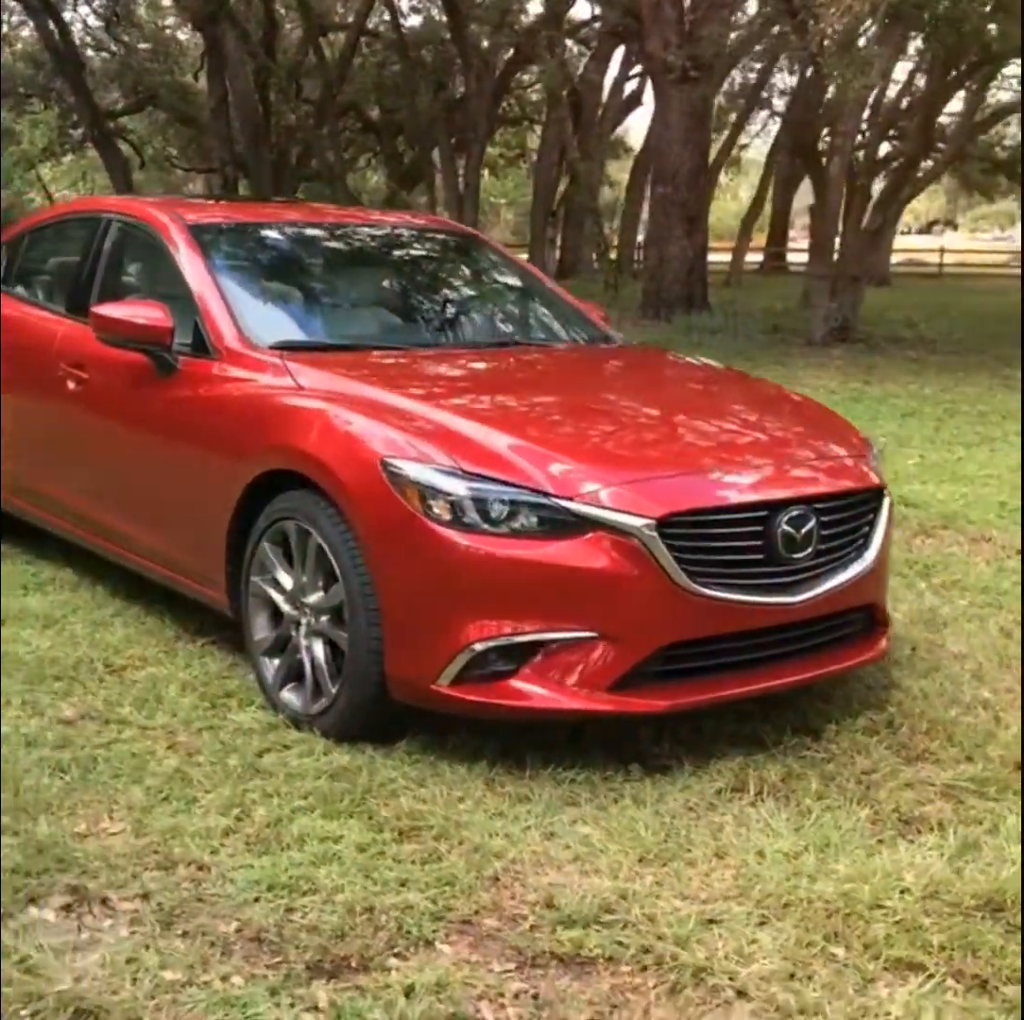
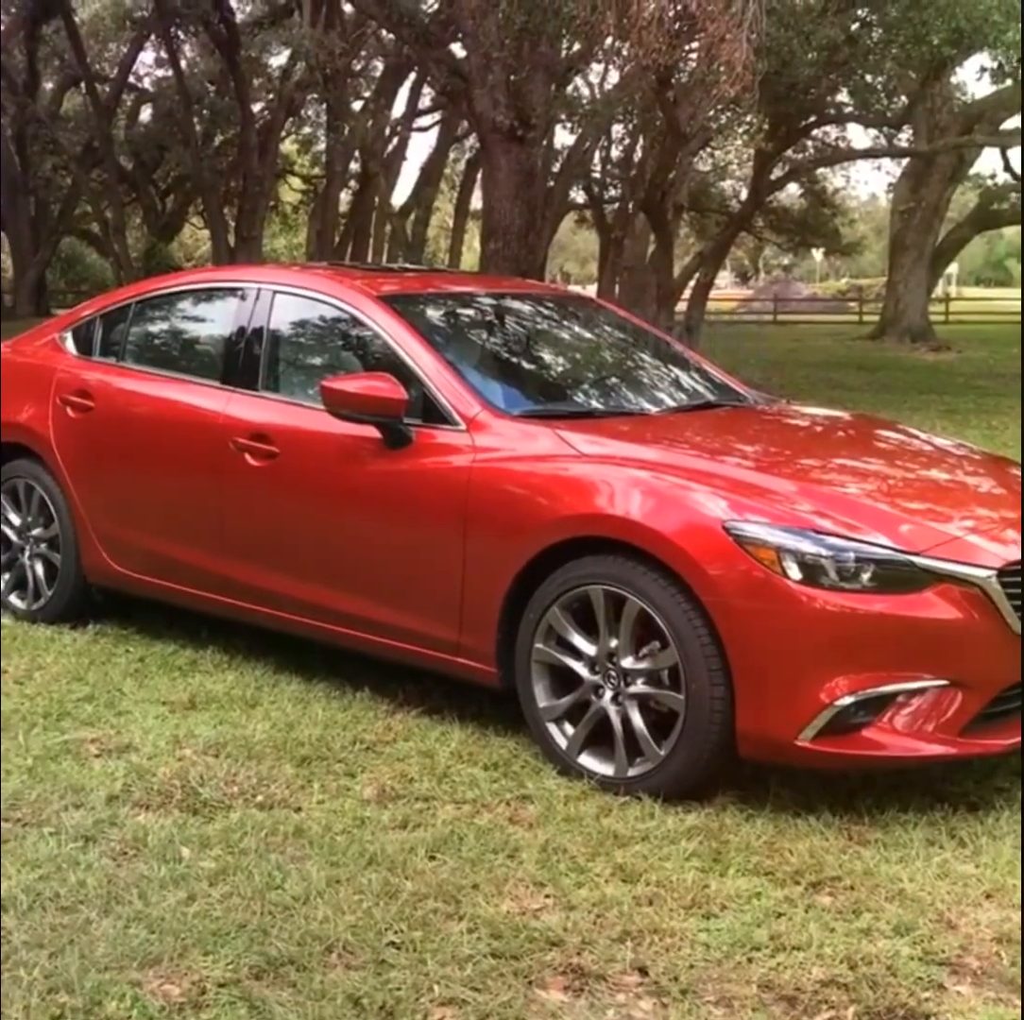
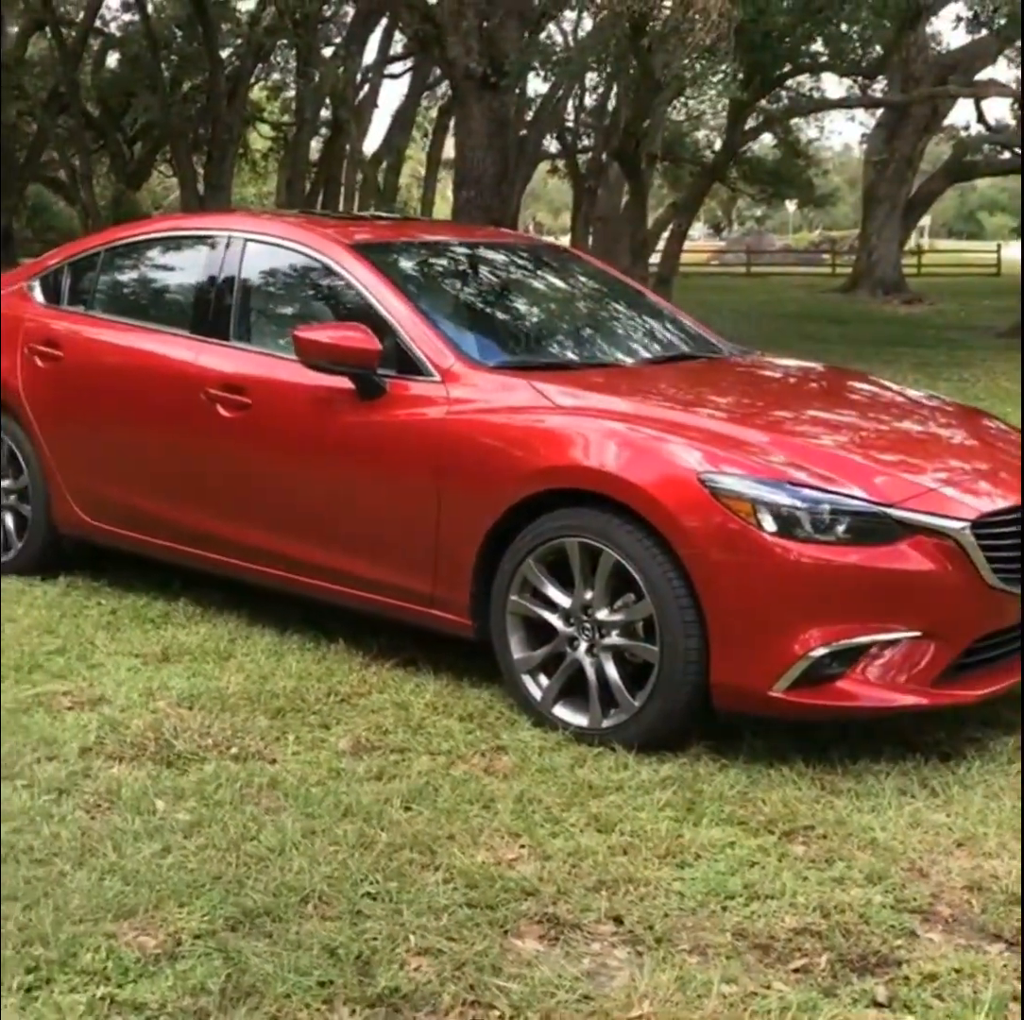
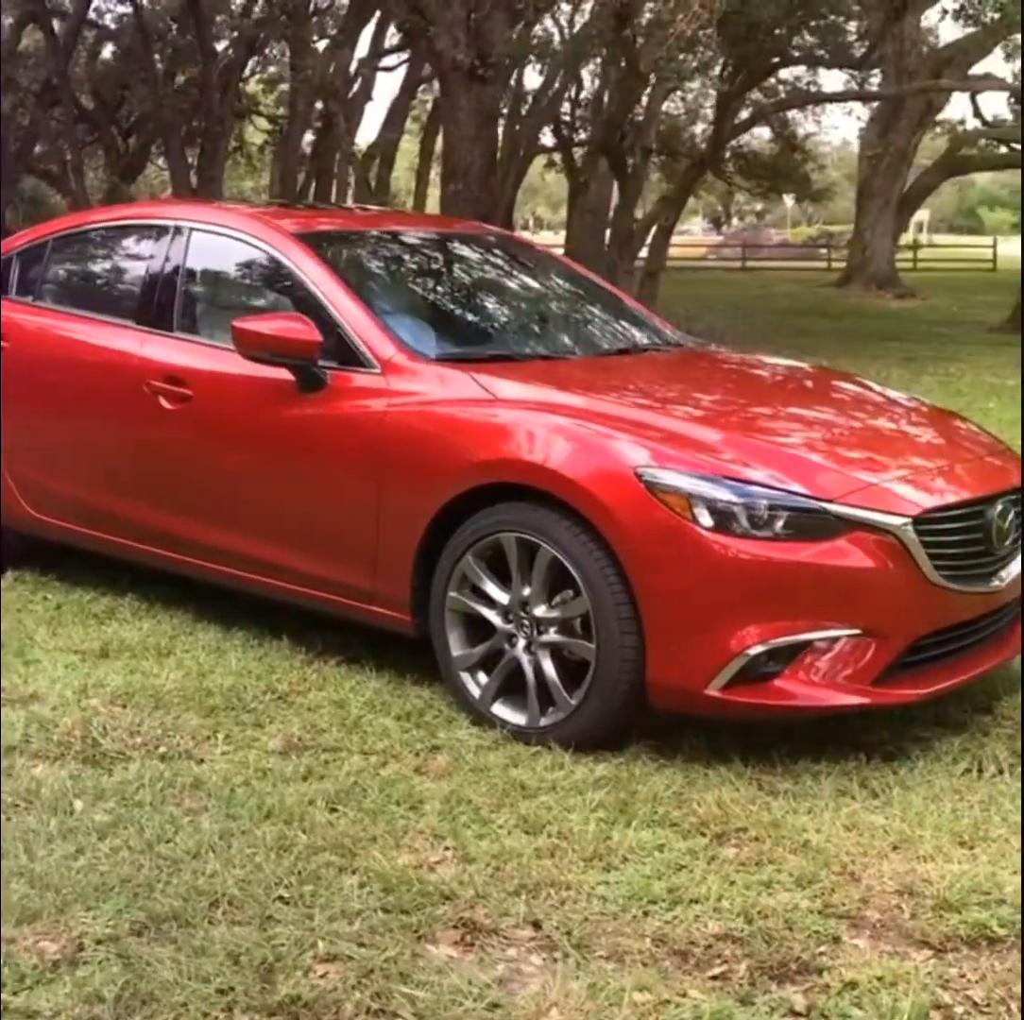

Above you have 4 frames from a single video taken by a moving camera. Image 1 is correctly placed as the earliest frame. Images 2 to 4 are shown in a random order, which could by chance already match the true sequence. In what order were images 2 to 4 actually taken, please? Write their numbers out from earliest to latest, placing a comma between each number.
4, 3, 2
